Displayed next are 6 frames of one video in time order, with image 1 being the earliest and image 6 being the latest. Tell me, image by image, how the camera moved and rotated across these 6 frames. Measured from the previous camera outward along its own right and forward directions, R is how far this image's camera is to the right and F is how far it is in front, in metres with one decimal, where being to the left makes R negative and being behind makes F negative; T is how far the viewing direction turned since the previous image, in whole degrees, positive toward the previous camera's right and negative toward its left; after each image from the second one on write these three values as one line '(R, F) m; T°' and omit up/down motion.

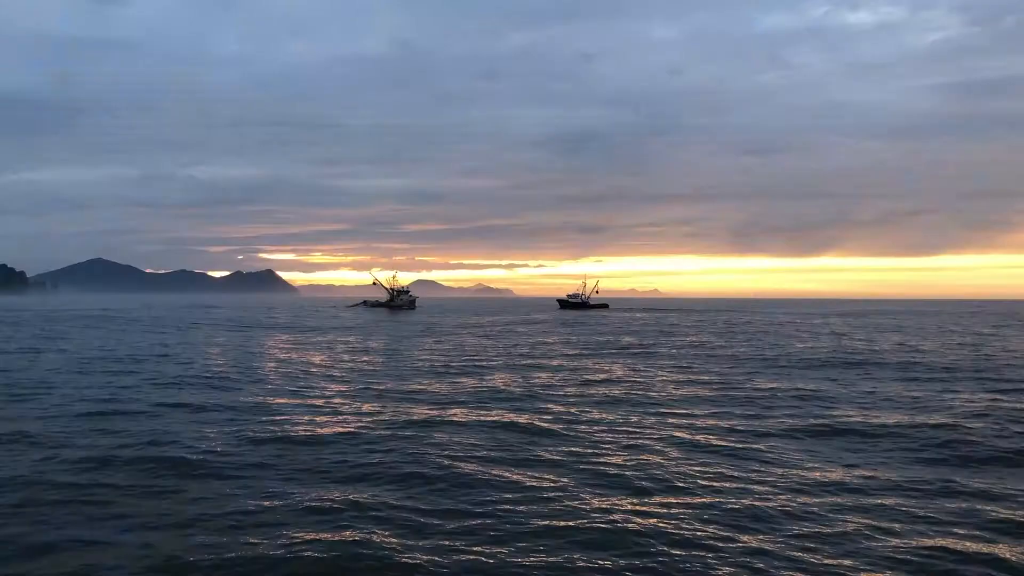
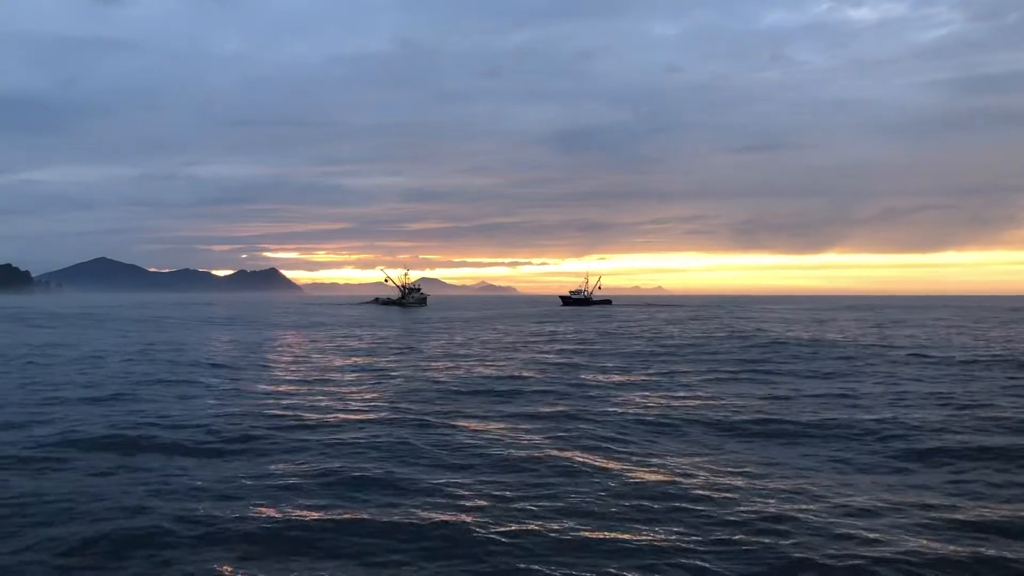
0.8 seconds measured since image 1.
(-0.6, -0.6) m; 0°
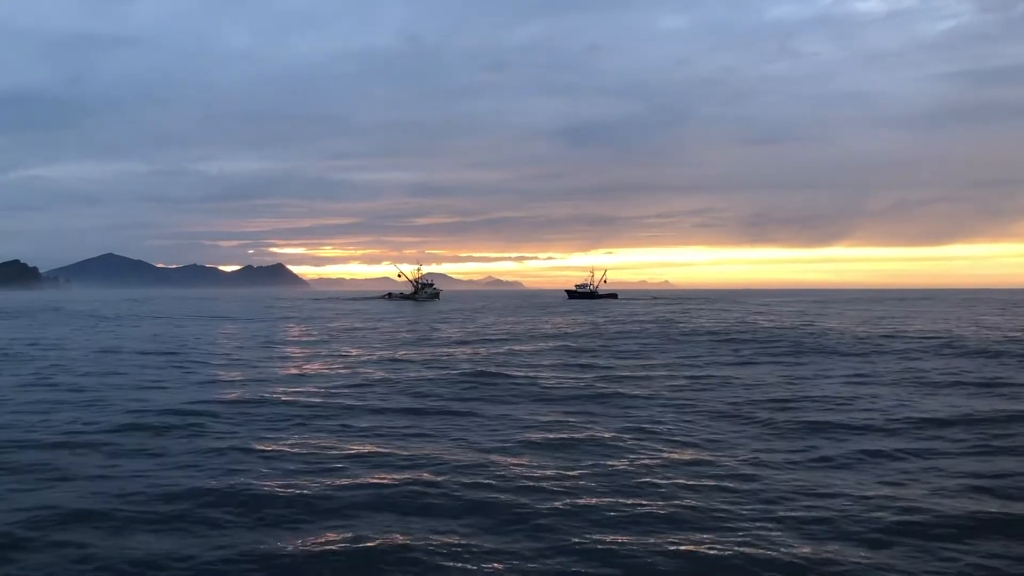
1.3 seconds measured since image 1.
(-0.5, -0.7) m; -1°
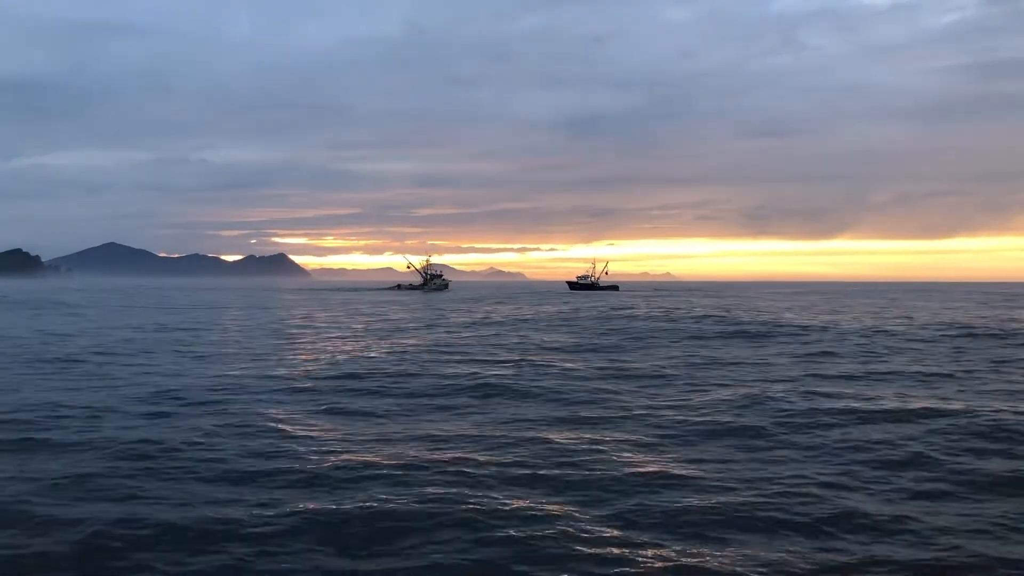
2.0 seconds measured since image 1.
(-0.8, -0.8) m; 0°
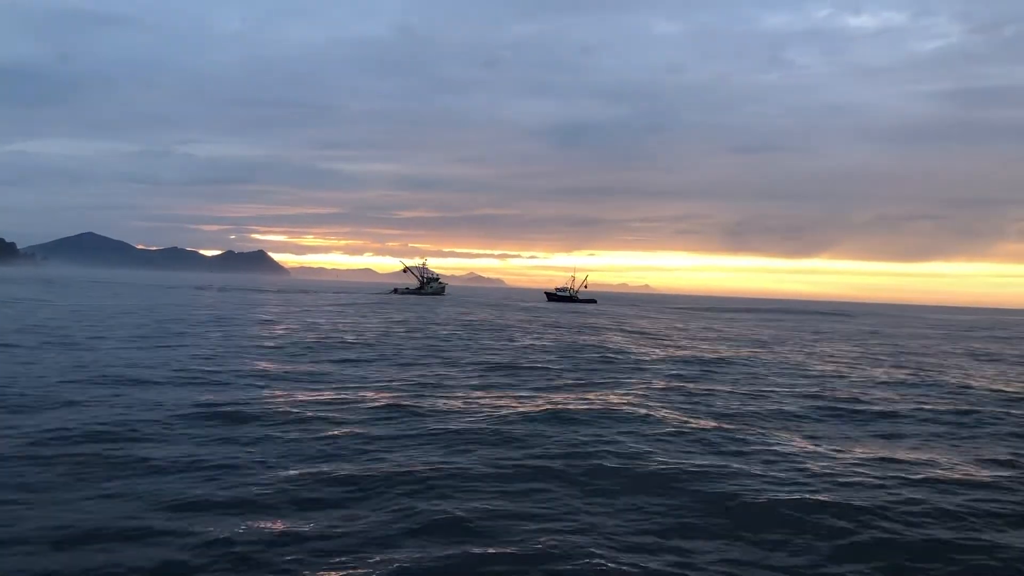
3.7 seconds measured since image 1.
(-1.7, -1.4) m; +2°
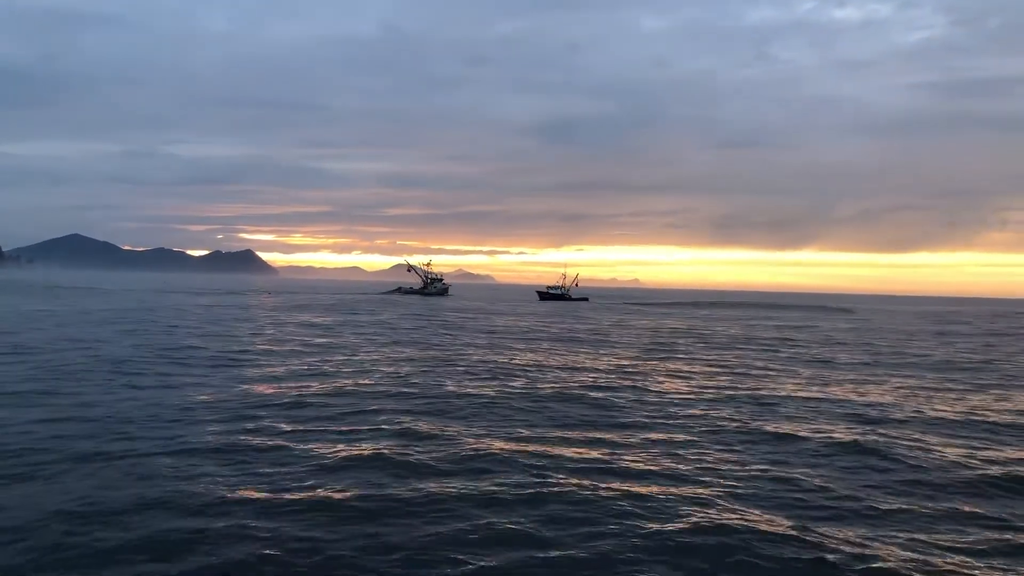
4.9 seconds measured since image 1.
(-1.4, -1.1) m; +1°
